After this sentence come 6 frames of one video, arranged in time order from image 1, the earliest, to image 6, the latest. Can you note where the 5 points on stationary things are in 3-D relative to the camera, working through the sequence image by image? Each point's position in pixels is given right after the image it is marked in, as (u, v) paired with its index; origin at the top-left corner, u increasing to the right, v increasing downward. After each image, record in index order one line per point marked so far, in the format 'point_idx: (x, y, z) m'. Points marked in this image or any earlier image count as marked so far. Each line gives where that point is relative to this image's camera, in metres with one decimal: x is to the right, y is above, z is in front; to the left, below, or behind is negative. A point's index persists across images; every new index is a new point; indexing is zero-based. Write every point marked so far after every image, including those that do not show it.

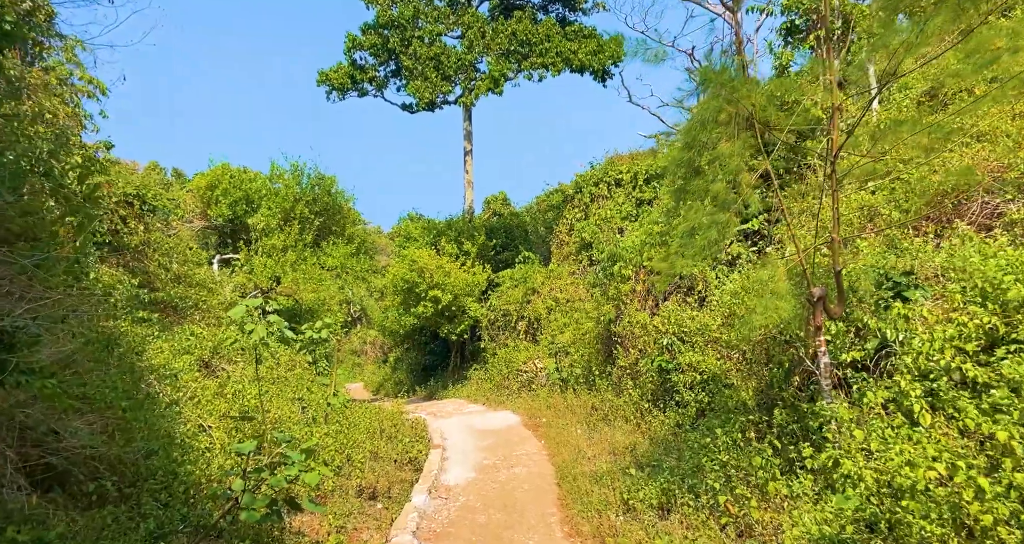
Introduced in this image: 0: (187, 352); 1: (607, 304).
0: (-3.7, -0.9, +8.3) m
1: (+1.3, -0.5, +10.2) m
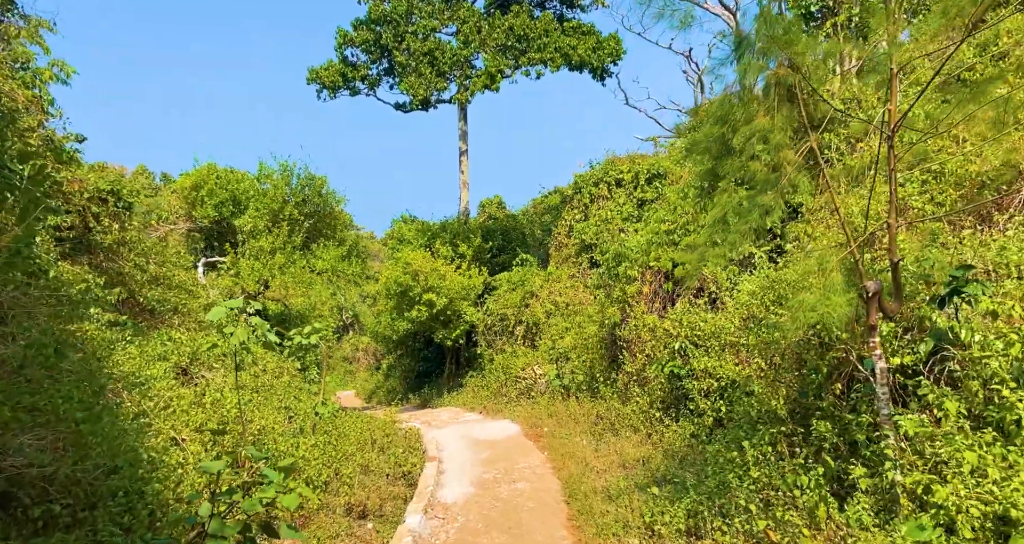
0: (-3.7, -0.9, +7.7) m
1: (+1.3, -0.5, +9.7) m
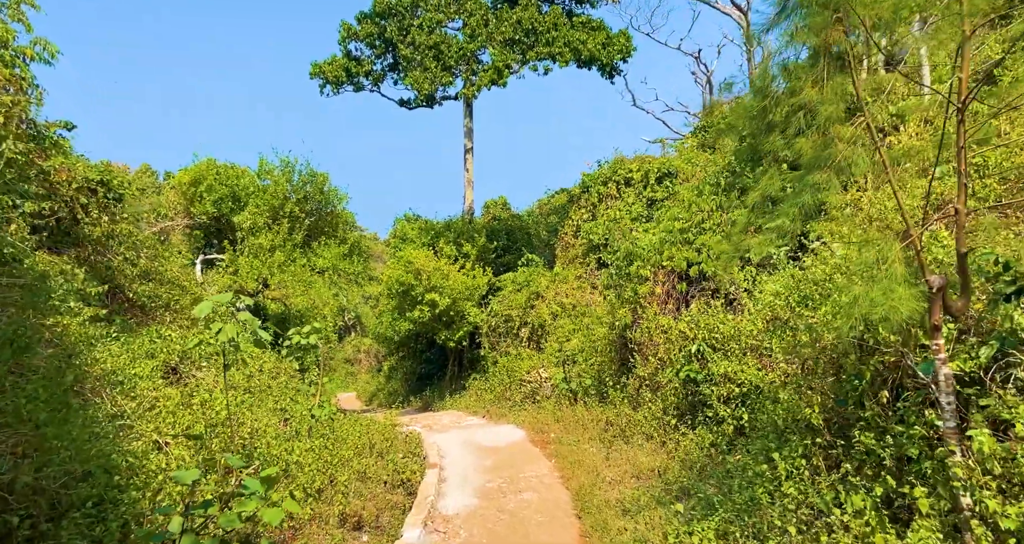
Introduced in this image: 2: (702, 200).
0: (-3.7, -0.9, +7.3) m
1: (+1.4, -0.5, +9.2) m
2: (+2.4, +0.9, +8.9) m
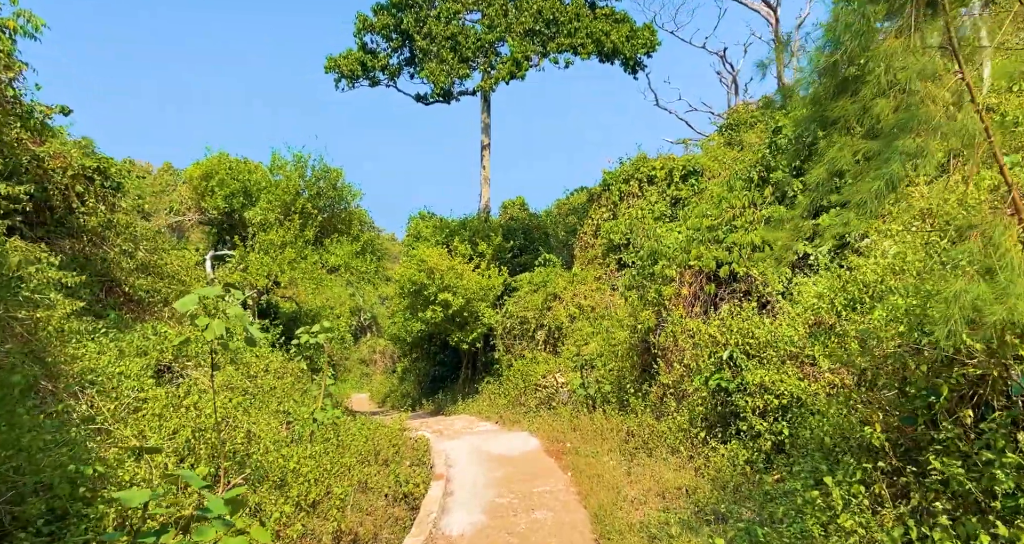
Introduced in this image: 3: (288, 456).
0: (-3.5, -0.8, +6.8) m
1: (+1.6, -0.5, +8.7) m
2: (+2.6, +0.9, +8.3) m
3: (-2.0, -1.6, +6.4) m
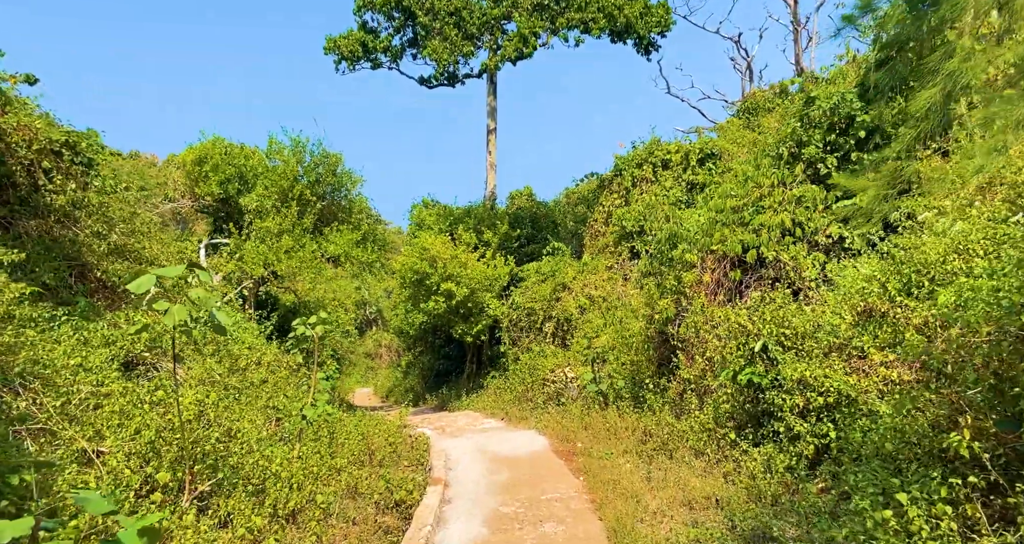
0: (-3.5, -0.6, +6.2) m
1: (+1.7, -0.3, +8.0) m
2: (+2.6, +1.0, +7.6) m
3: (-2.0, -1.5, +5.8) m
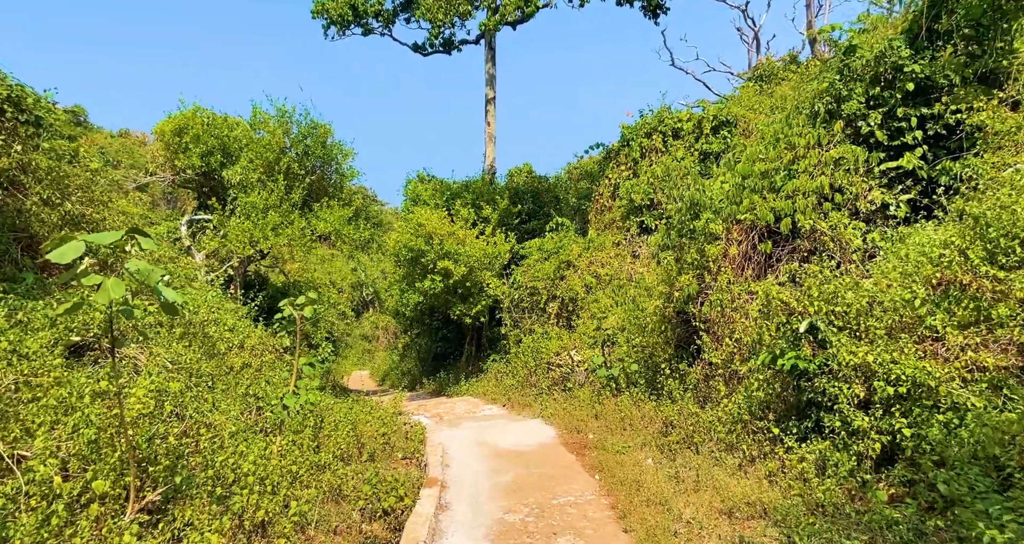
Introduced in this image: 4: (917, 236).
0: (-3.4, -0.4, +5.4) m
1: (+1.7, 0.0, +7.2) m
2: (+2.7, +1.3, +6.8) m
3: (-1.9, -1.3, +5.0) m
4: (+2.7, +0.3, +4.8) m
